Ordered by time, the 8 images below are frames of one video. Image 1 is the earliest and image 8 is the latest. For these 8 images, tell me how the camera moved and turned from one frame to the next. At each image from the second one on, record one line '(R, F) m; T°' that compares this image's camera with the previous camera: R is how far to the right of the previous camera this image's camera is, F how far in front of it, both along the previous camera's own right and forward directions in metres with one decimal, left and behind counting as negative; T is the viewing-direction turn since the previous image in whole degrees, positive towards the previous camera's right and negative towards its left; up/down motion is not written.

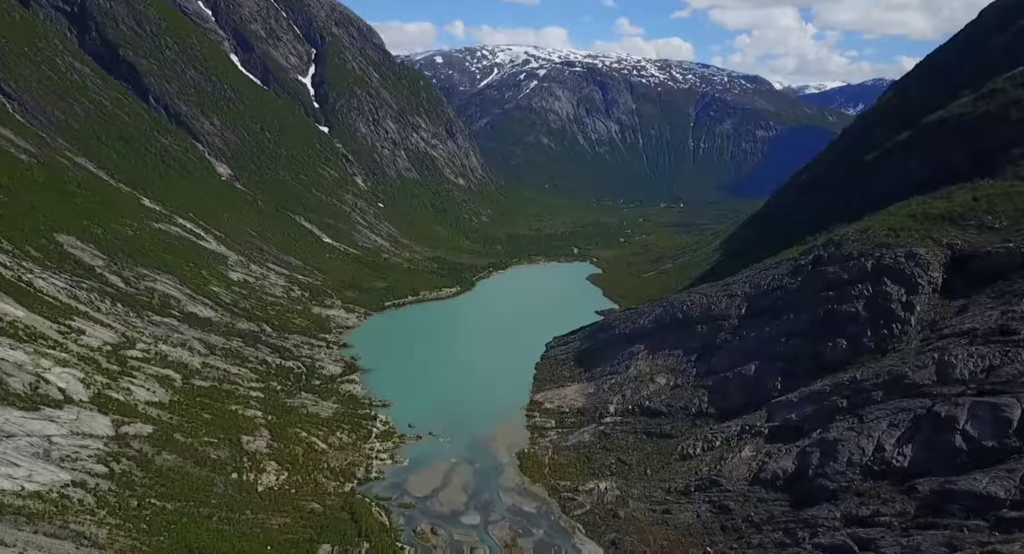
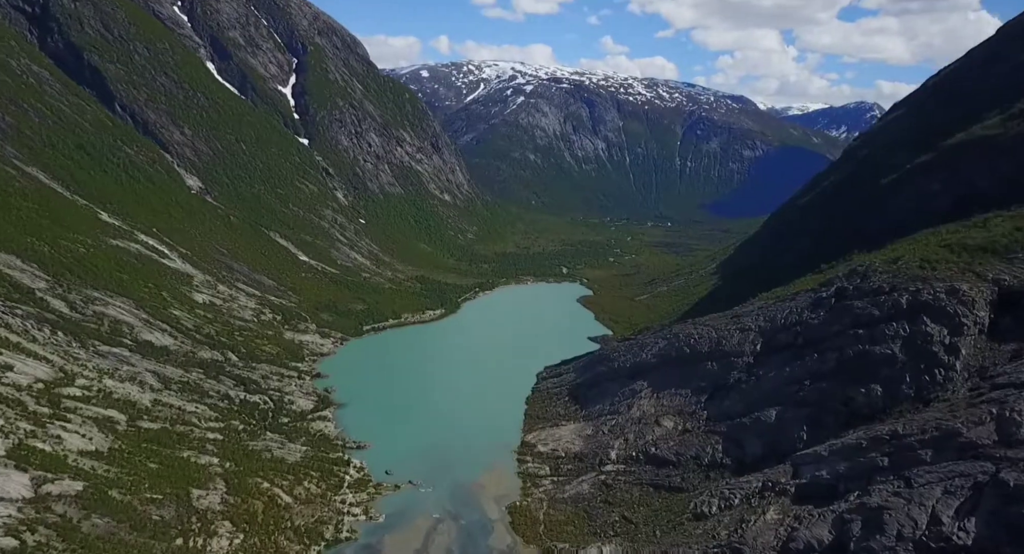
(-0.7, +6.3) m; +1°
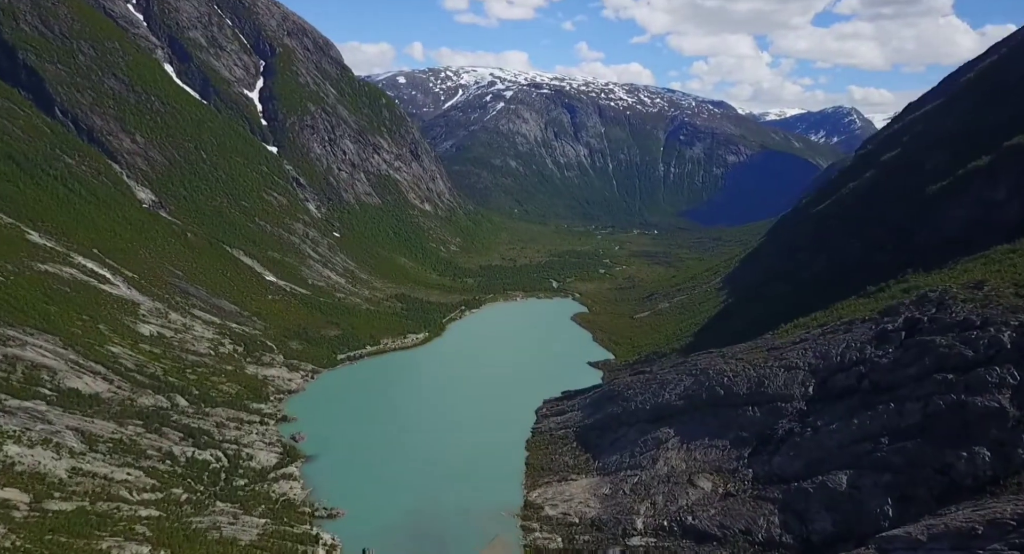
(-1.5, +10.2) m; +2°
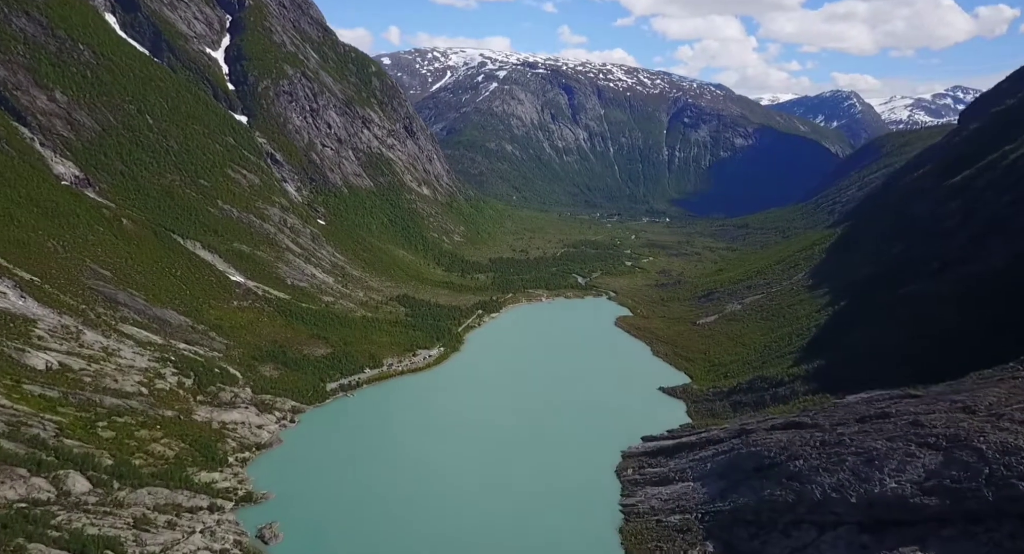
(-6.2, +23.9) m; +1°
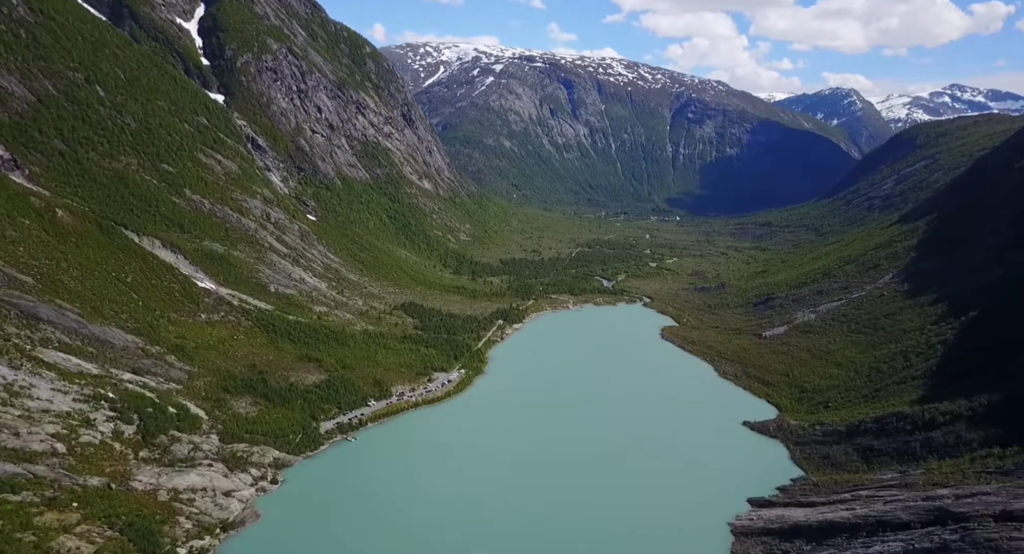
(-4.4, +15.9) m; +1°
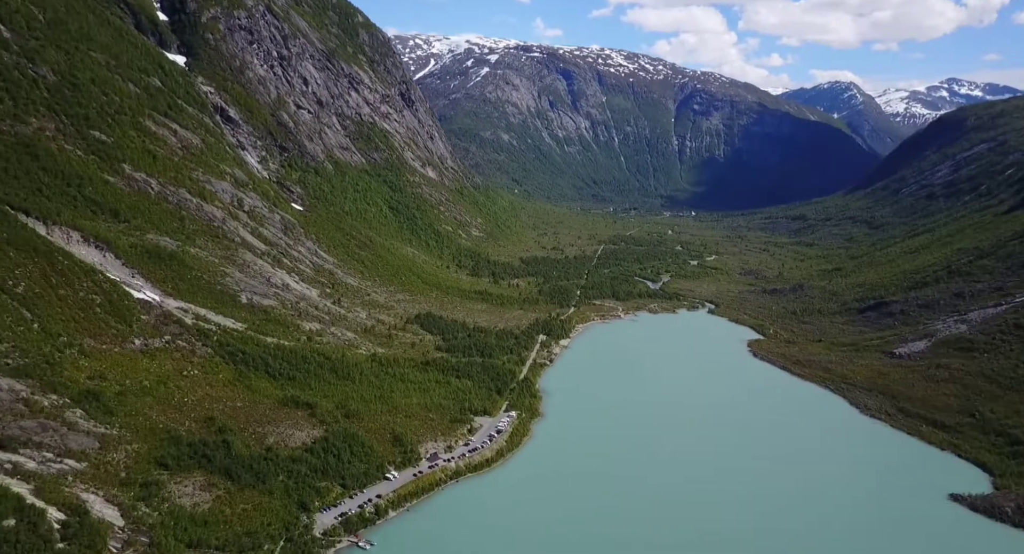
(-5.5, +19.7) m; +1°
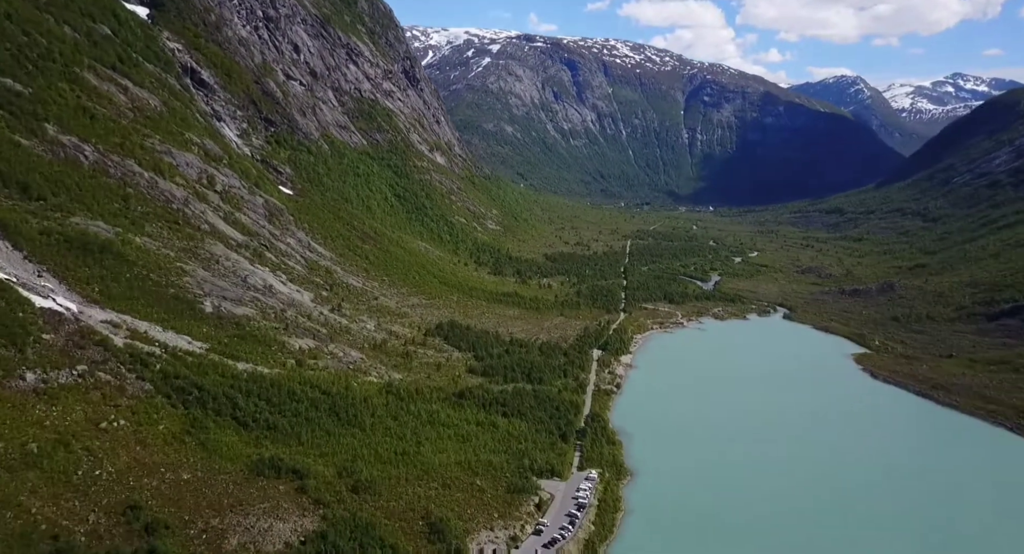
(-3.9, +14.8) m; 0°
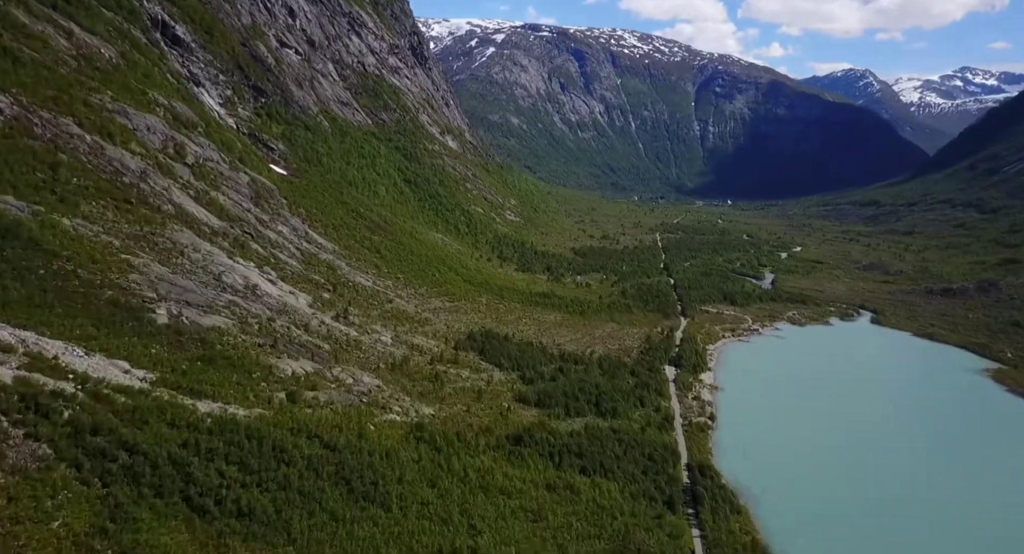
(-3.1, +11.3) m; 0°
